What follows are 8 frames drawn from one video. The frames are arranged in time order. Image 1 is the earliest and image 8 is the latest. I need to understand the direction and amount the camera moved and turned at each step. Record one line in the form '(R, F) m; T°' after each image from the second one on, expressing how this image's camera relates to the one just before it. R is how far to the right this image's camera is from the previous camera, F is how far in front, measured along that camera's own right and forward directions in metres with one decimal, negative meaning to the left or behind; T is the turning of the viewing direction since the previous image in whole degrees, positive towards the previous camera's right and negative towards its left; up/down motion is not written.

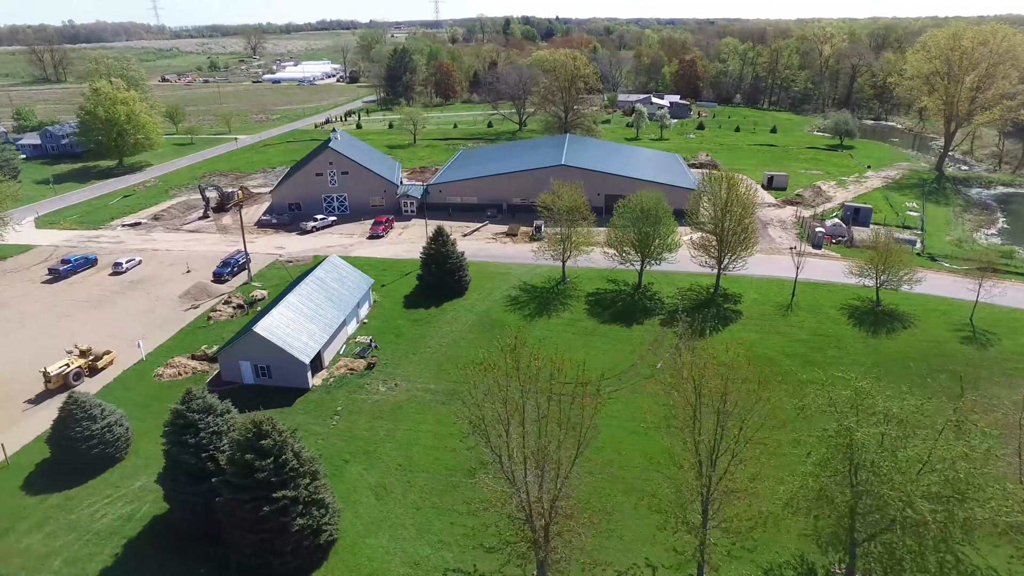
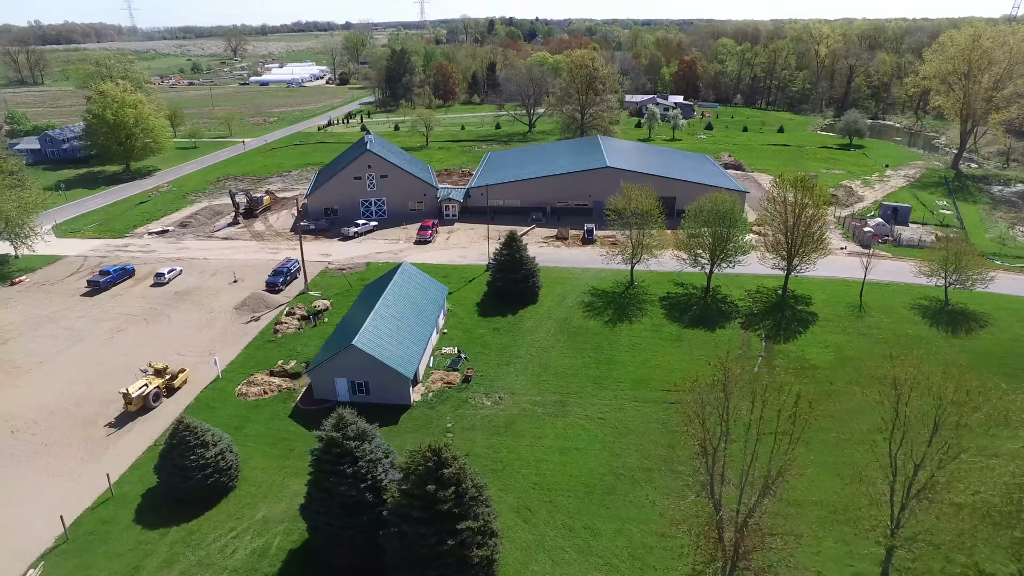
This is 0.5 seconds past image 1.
(-6.5, +1.3) m; +2°
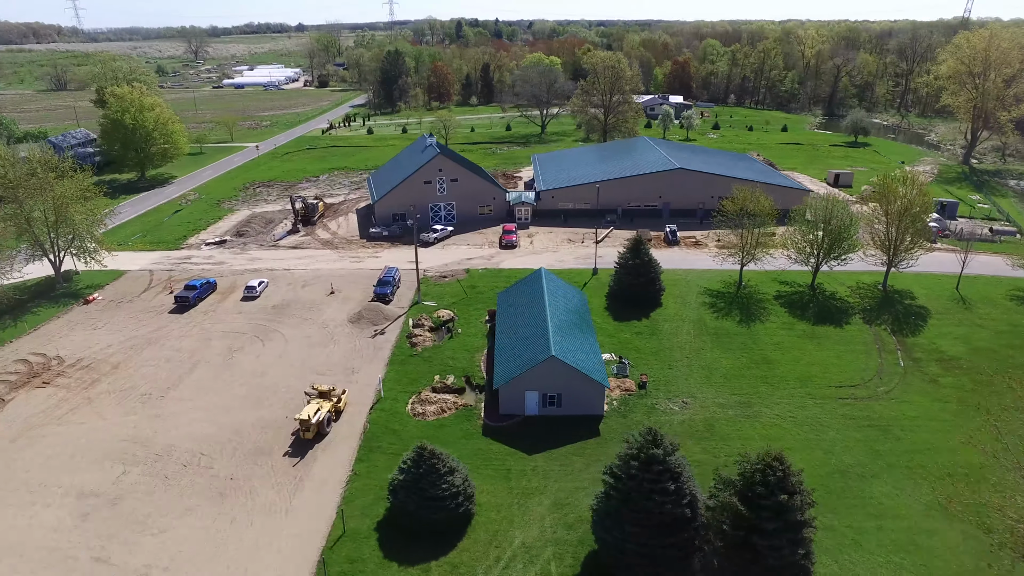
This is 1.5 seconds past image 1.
(-11.2, +1.4) m; +5°
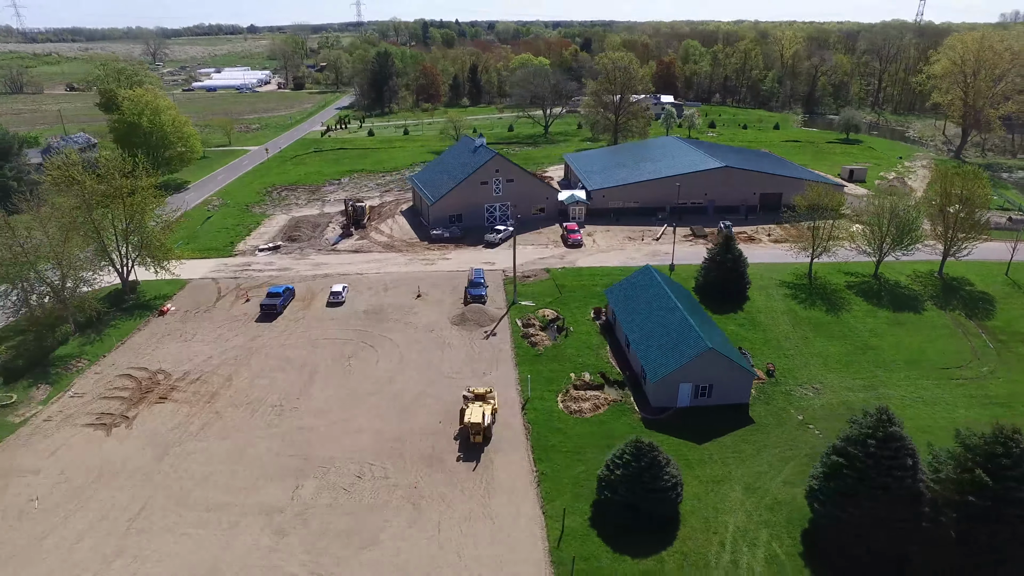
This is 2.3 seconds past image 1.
(-9.3, 0.0) m; +4°
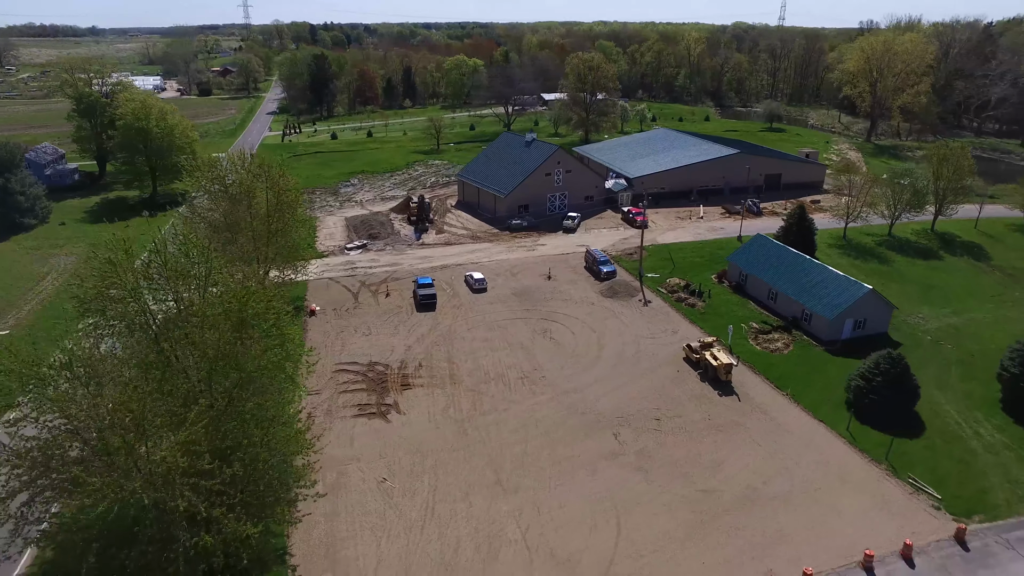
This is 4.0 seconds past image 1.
(-18.5, -2.0) m; +12°
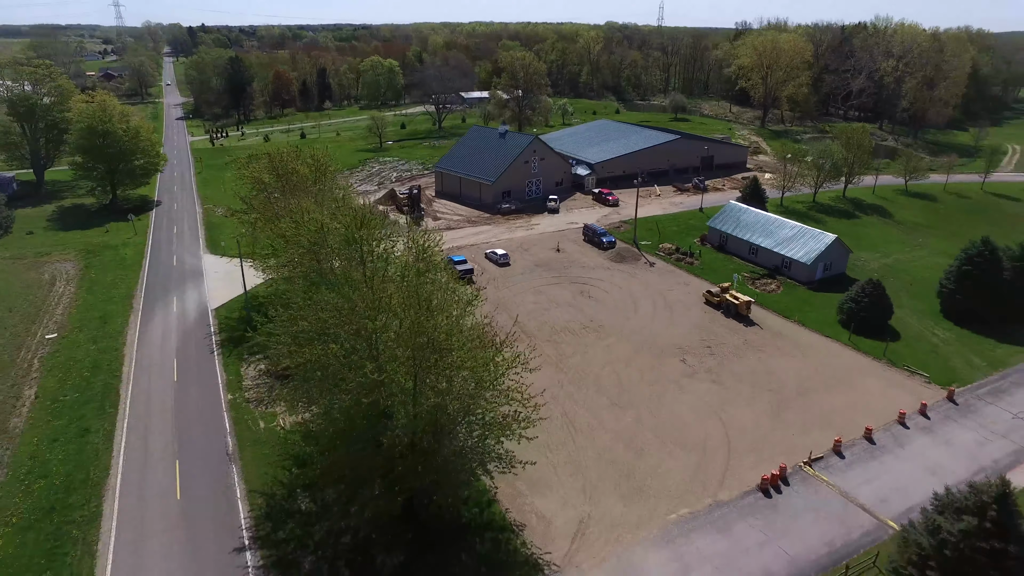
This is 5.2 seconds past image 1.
(-10.6, -3.9) m; +11°
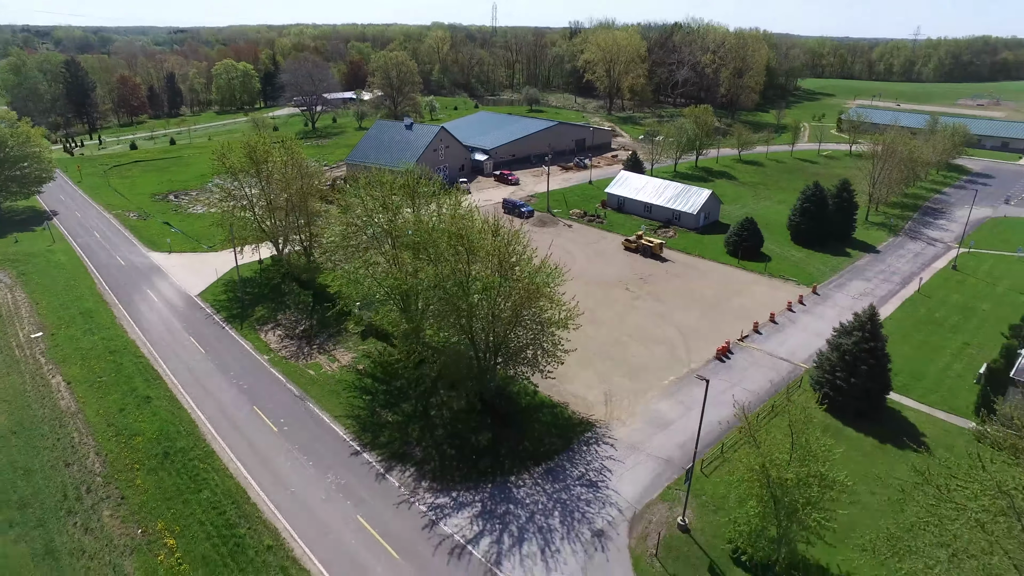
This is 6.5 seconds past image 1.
(-9.1, -5.8) m; +14°
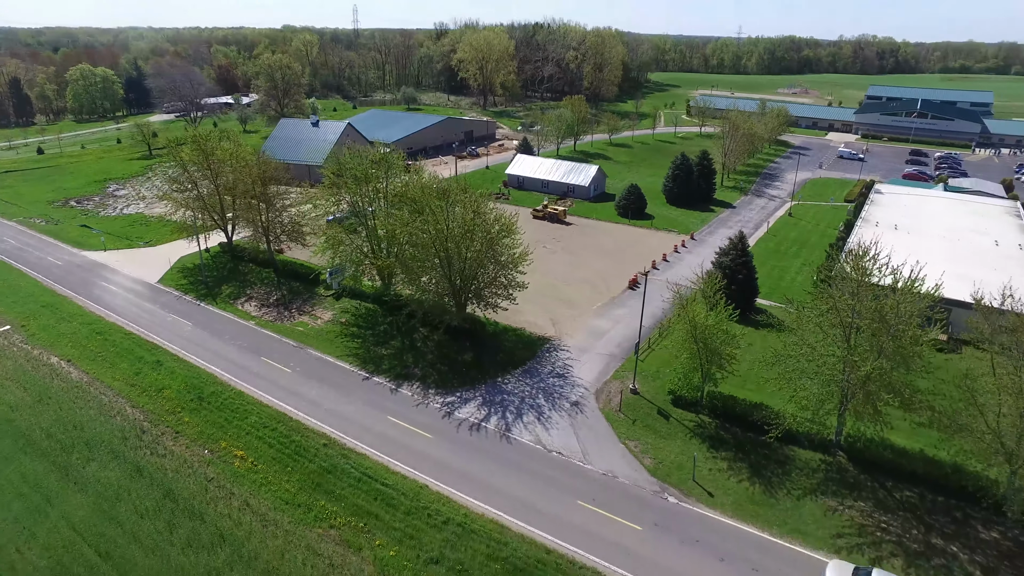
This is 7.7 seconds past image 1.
(-5.4, -6.4) m; +12°
